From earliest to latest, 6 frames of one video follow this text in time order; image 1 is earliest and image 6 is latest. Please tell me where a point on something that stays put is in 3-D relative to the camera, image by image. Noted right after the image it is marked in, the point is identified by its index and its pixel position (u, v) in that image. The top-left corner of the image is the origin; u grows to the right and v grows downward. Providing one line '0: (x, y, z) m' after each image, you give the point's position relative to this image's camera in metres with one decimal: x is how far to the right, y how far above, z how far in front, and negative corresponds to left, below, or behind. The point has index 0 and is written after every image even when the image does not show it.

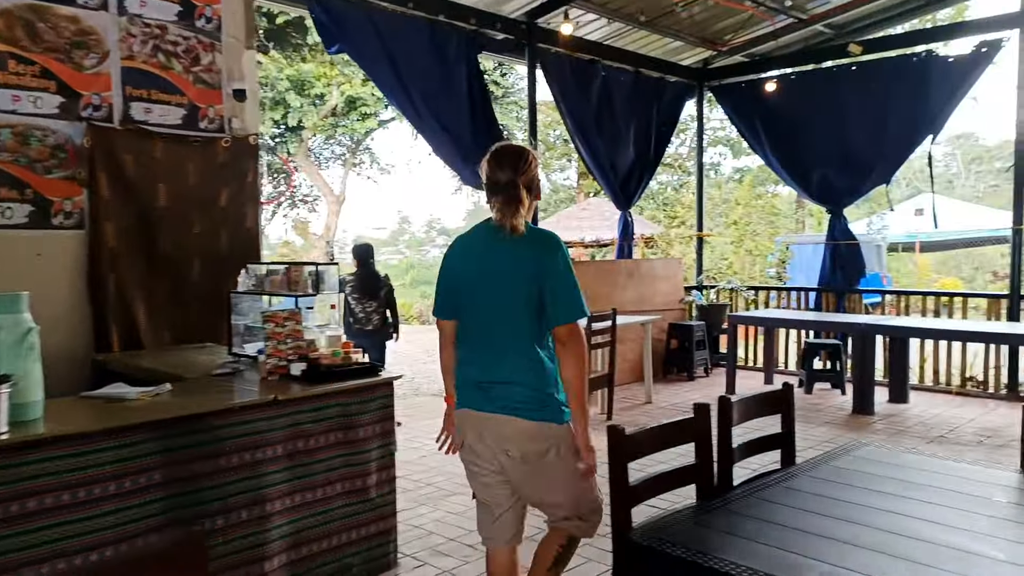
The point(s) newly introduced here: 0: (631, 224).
0: (+1.1, +0.6, +6.4) m
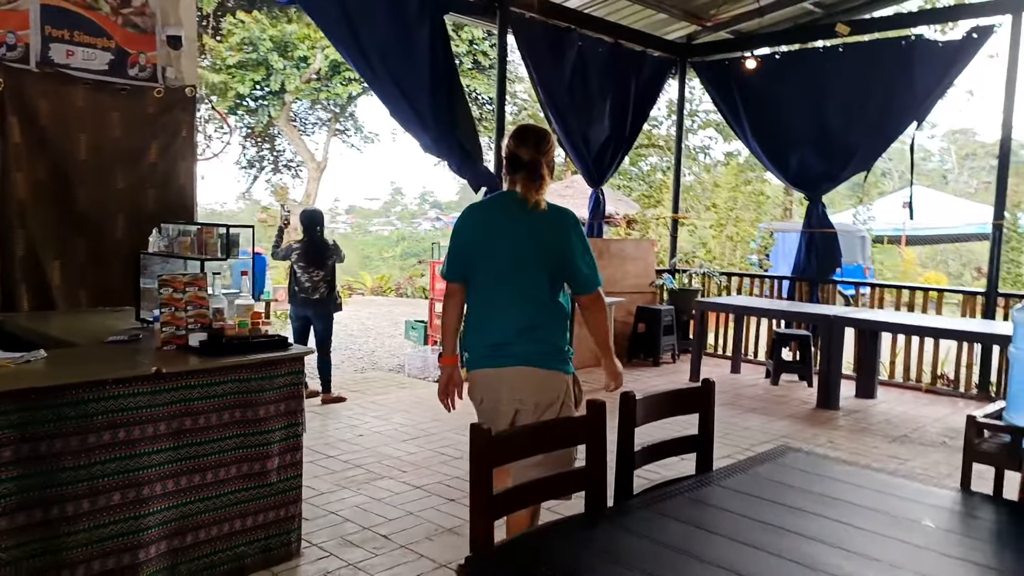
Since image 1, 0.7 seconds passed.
0: (+0.8, +0.7, +6.2) m
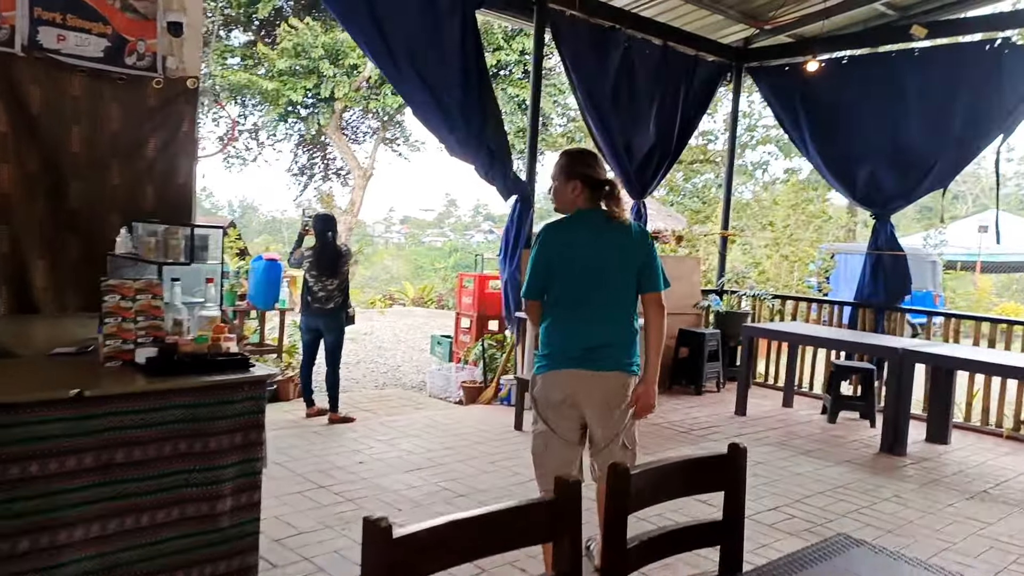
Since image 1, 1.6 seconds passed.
0: (+1.1, +0.6, +5.7) m
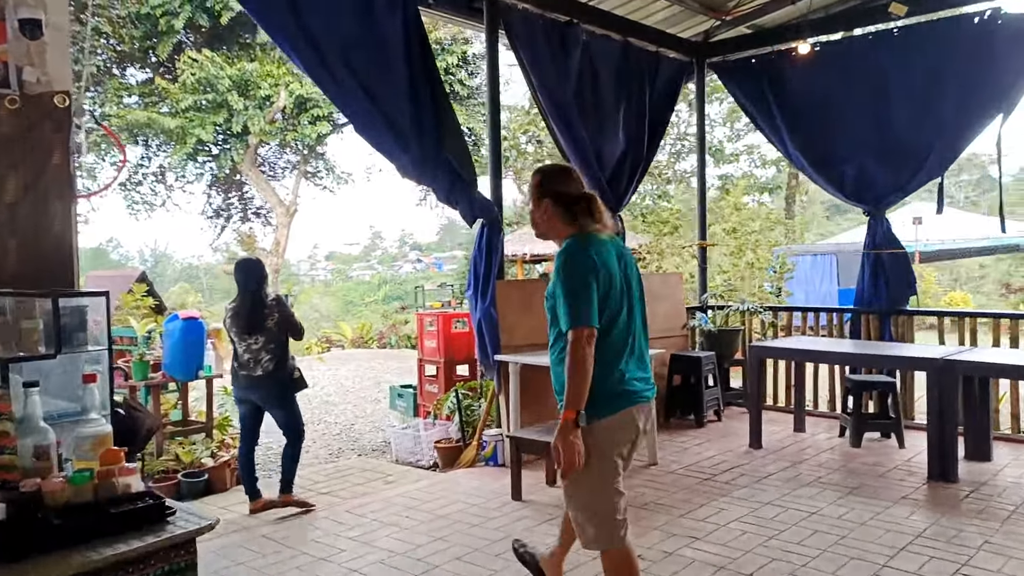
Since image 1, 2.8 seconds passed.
0: (+0.8, +0.4, +5.1) m
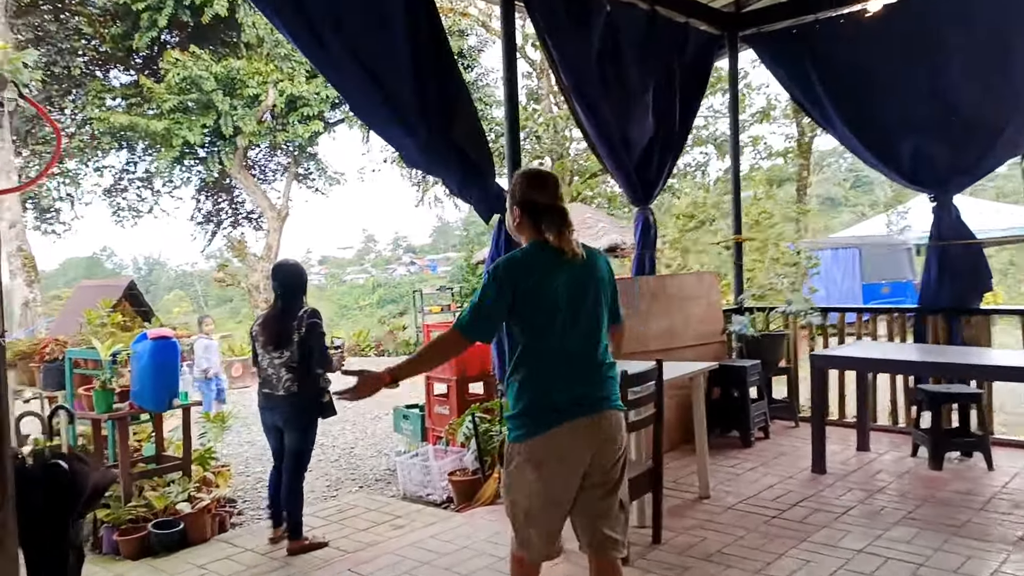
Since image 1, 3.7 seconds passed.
0: (+0.9, +0.4, +4.5) m
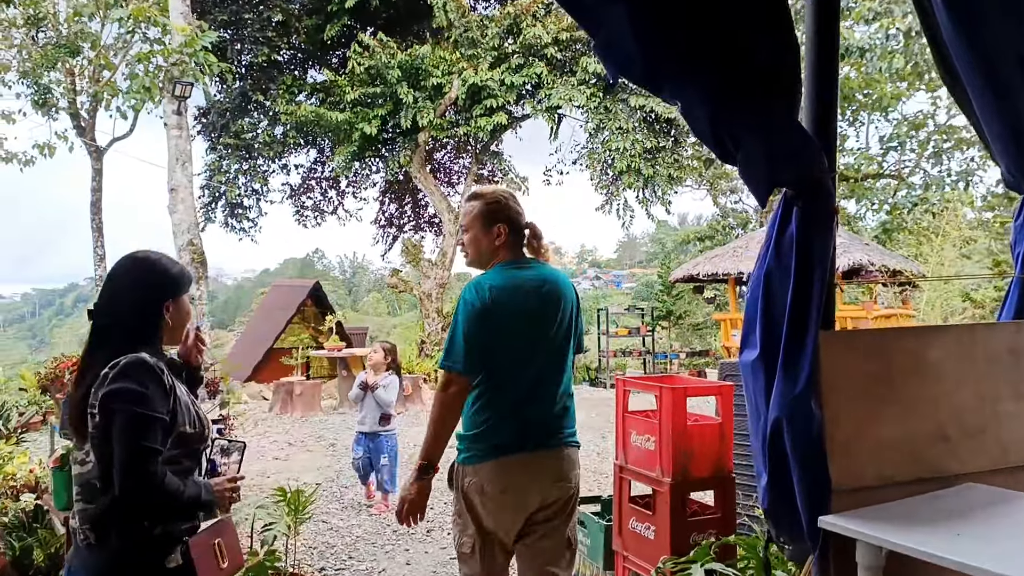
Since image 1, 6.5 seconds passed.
0: (+1.8, +0.2, +2.4) m
